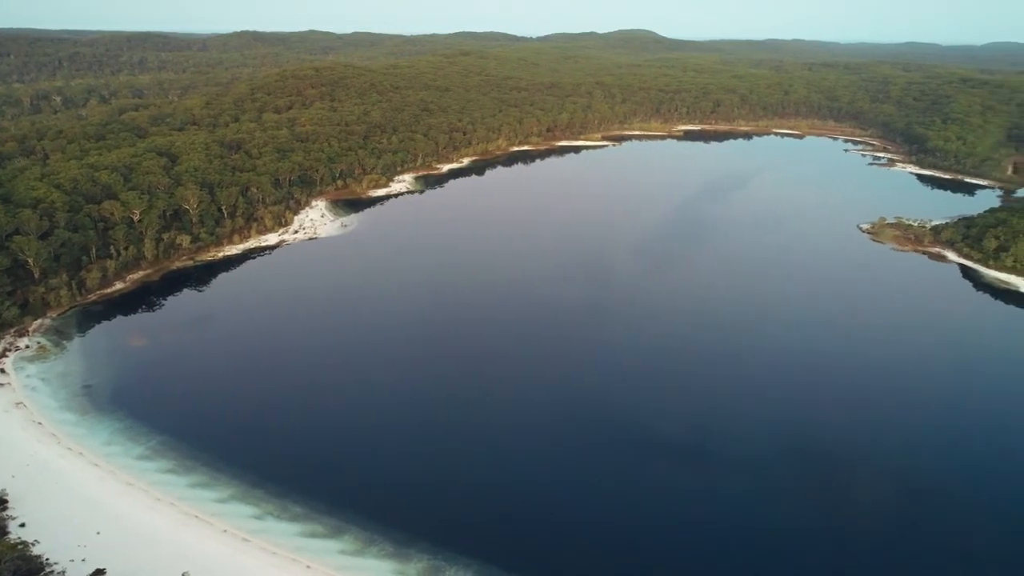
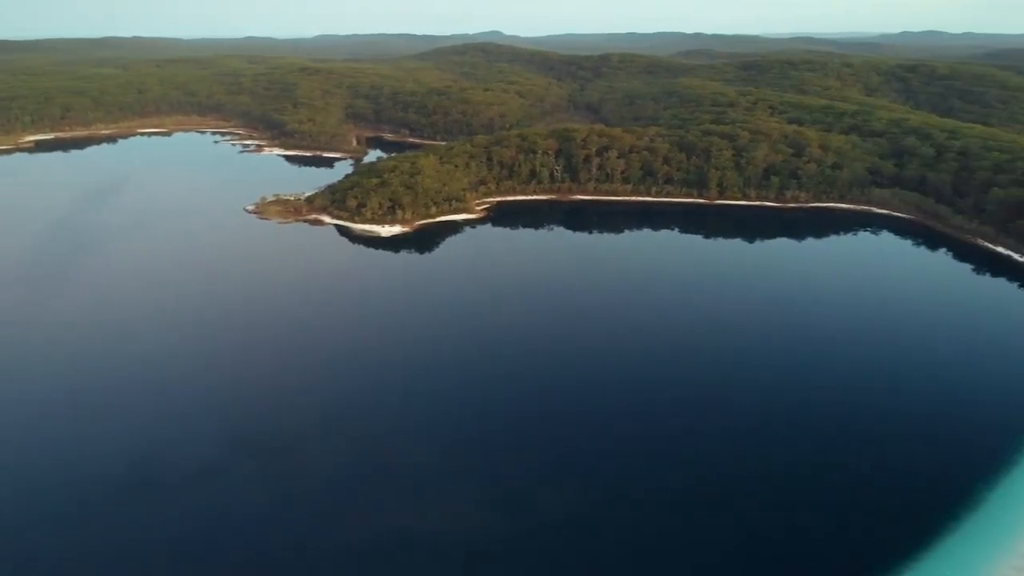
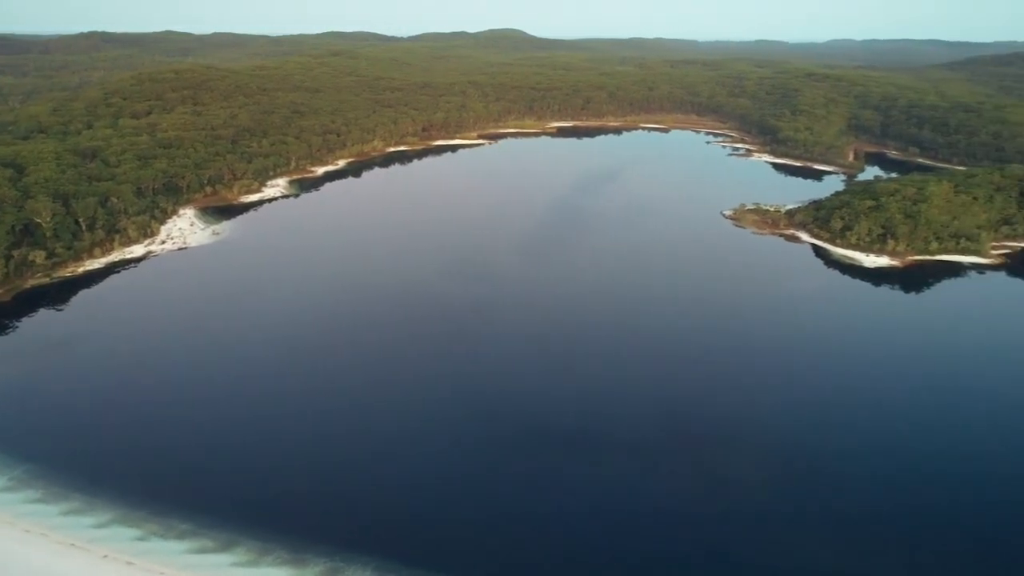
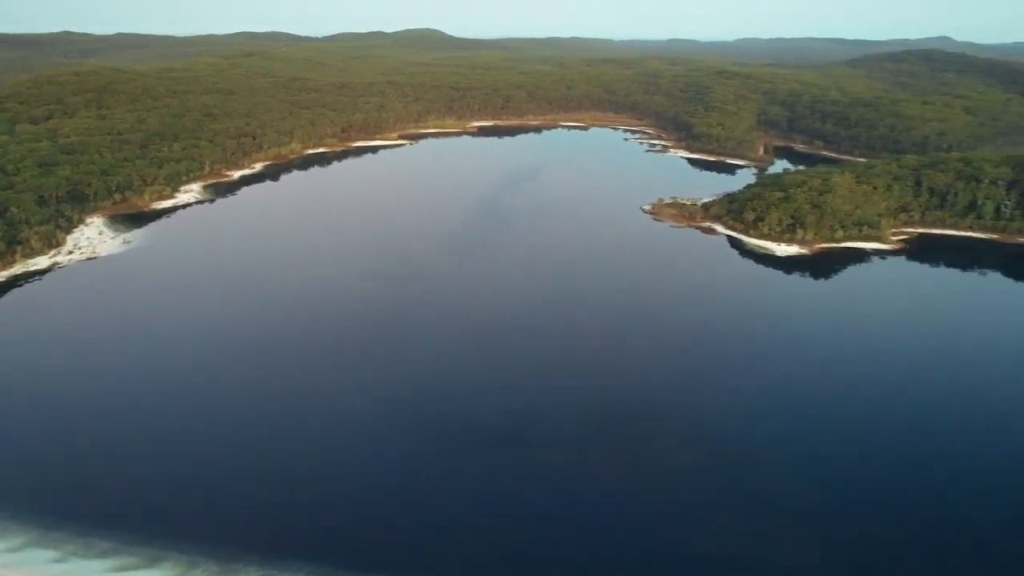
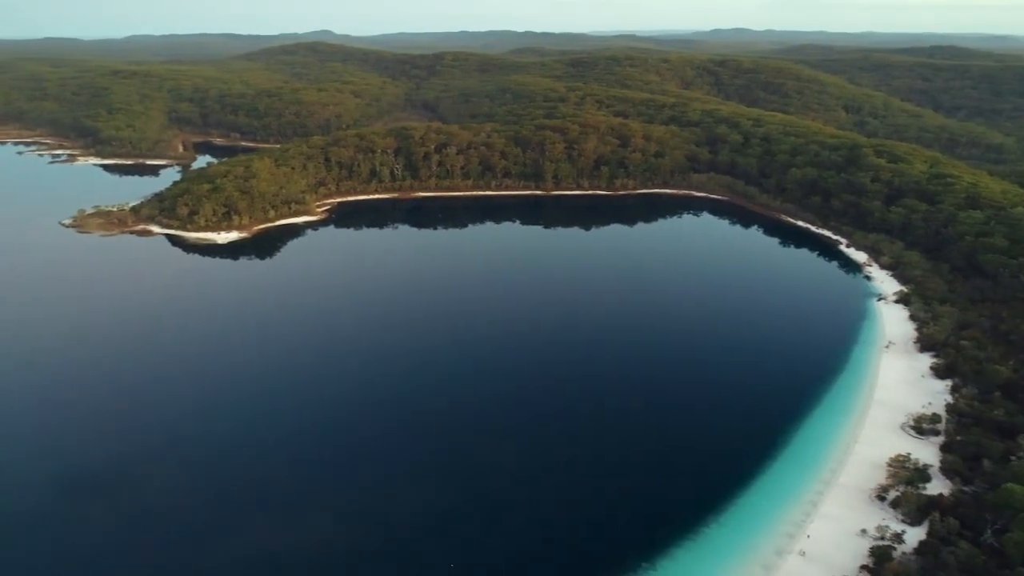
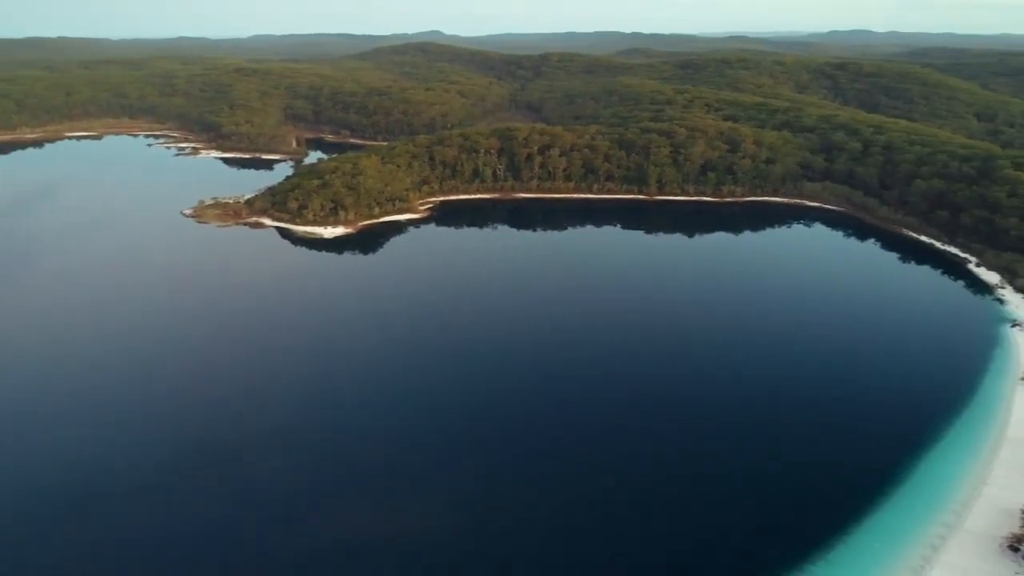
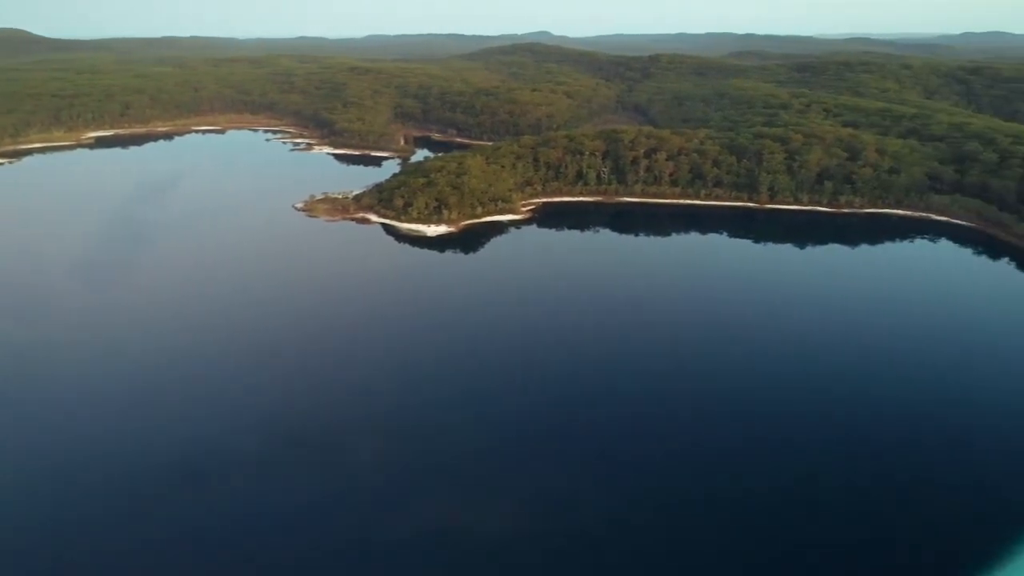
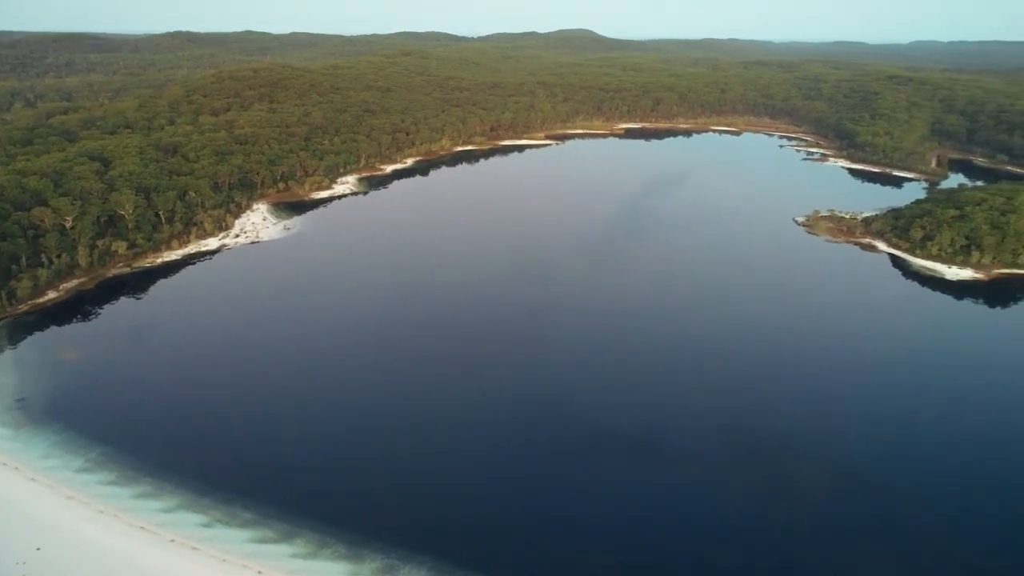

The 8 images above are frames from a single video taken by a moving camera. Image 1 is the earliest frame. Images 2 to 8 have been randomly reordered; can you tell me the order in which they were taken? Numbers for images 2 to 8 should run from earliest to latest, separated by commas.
8, 3, 4, 7, 2, 6, 5
